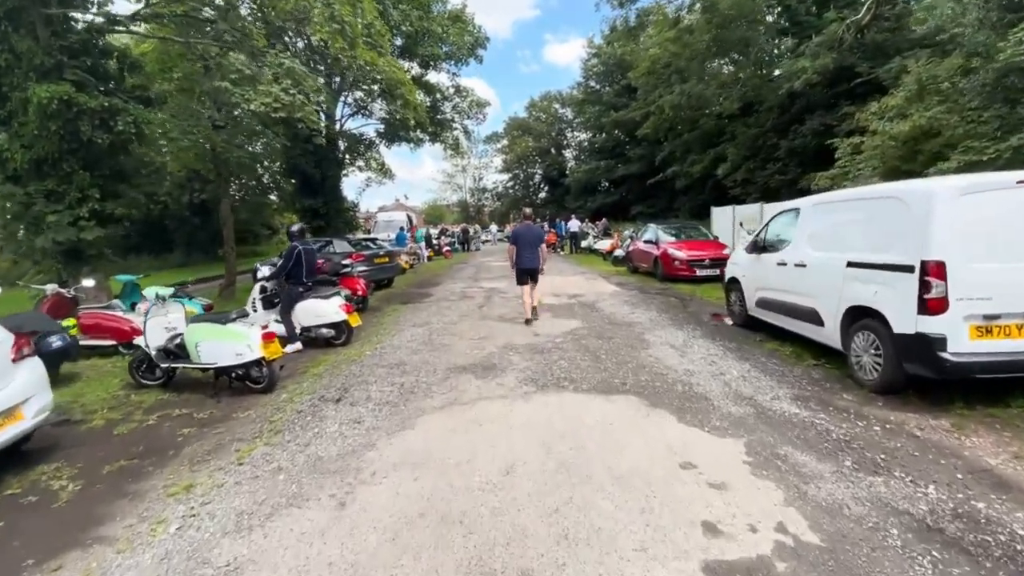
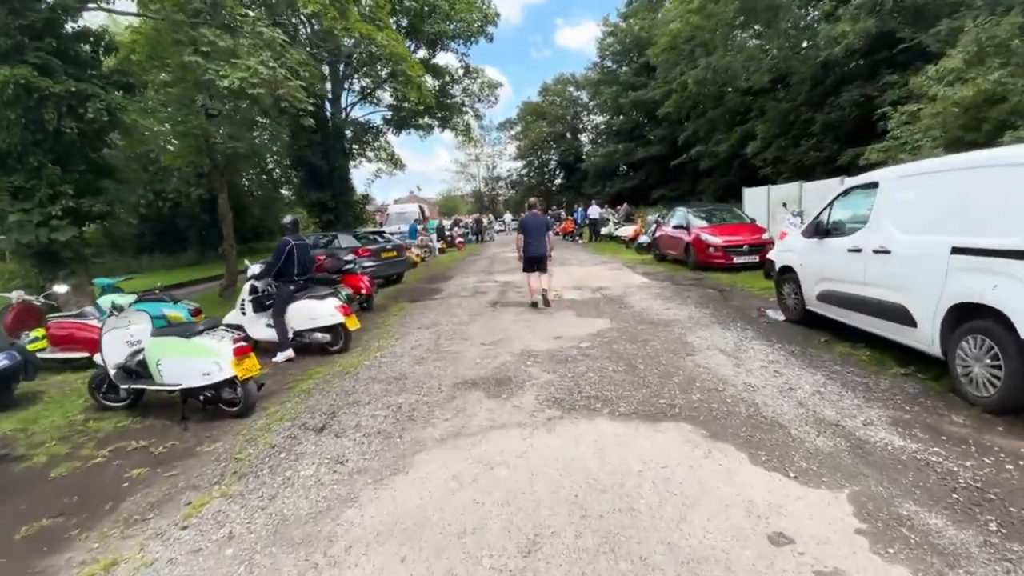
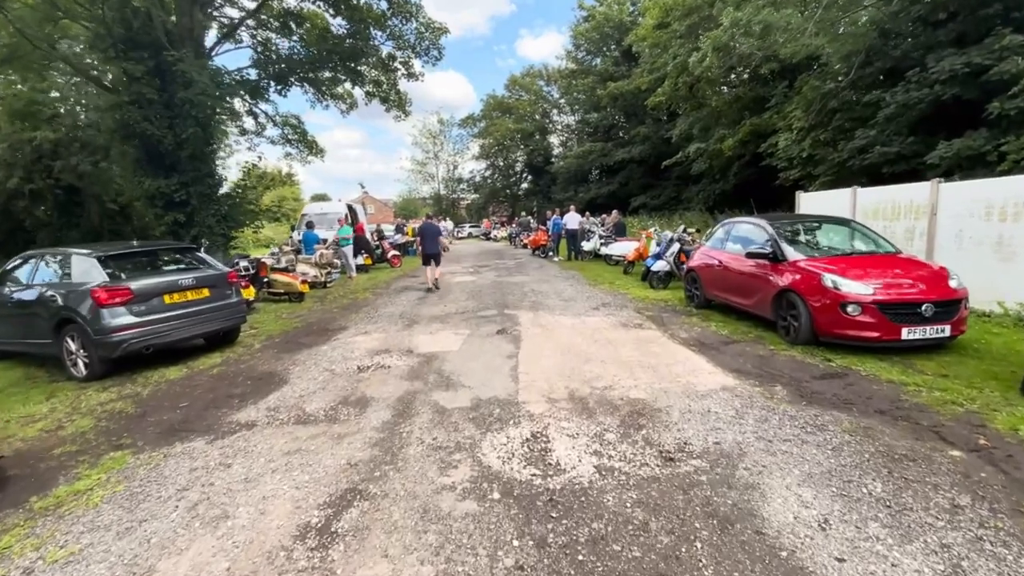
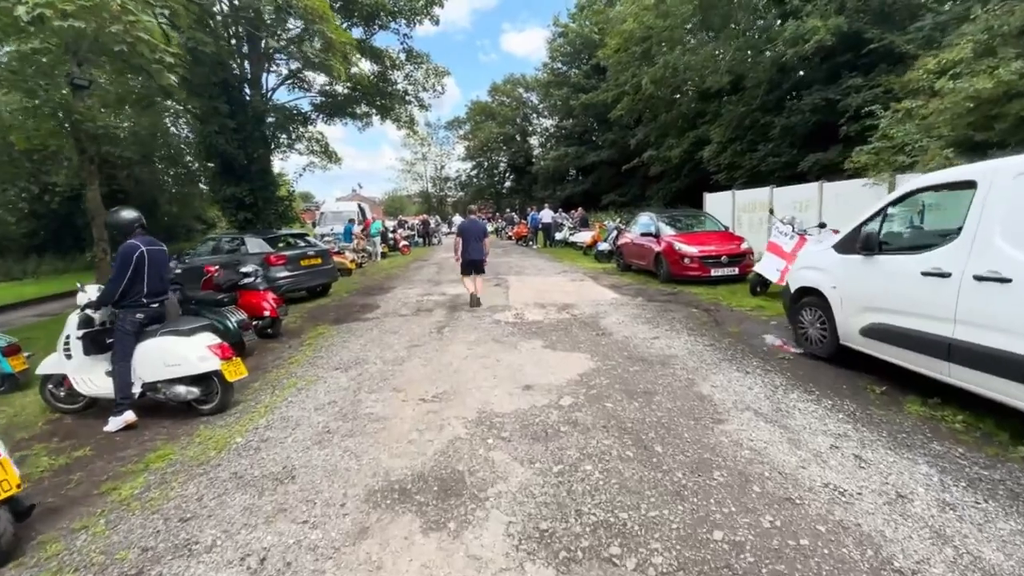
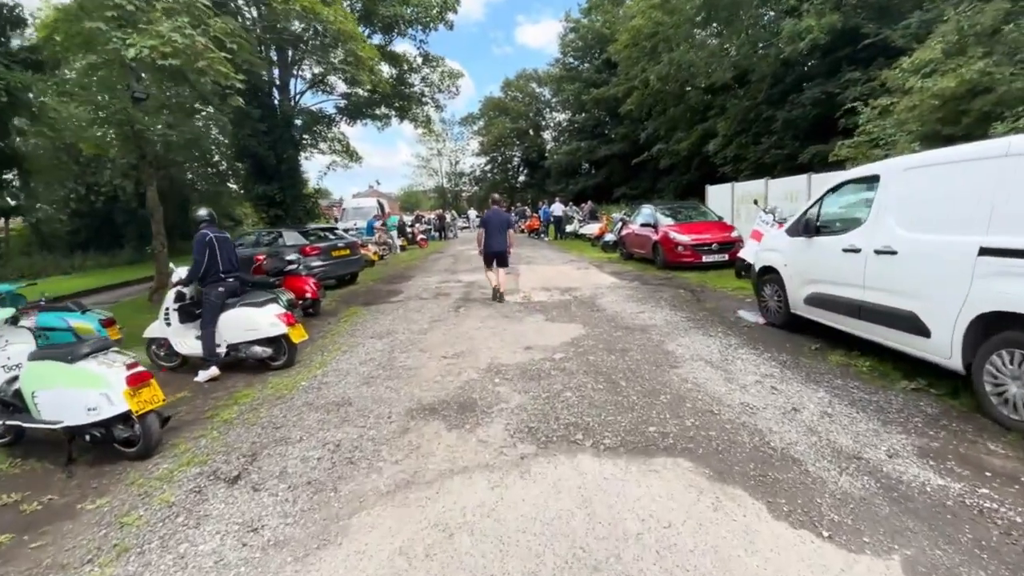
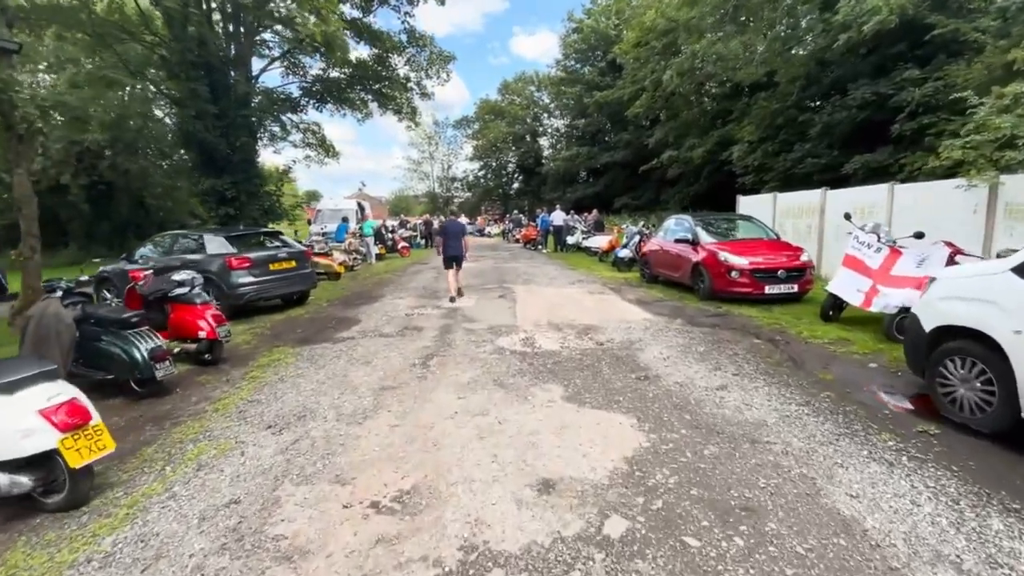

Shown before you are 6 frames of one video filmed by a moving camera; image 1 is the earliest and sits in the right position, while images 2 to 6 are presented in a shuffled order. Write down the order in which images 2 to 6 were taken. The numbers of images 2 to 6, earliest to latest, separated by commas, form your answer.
2, 5, 4, 6, 3
